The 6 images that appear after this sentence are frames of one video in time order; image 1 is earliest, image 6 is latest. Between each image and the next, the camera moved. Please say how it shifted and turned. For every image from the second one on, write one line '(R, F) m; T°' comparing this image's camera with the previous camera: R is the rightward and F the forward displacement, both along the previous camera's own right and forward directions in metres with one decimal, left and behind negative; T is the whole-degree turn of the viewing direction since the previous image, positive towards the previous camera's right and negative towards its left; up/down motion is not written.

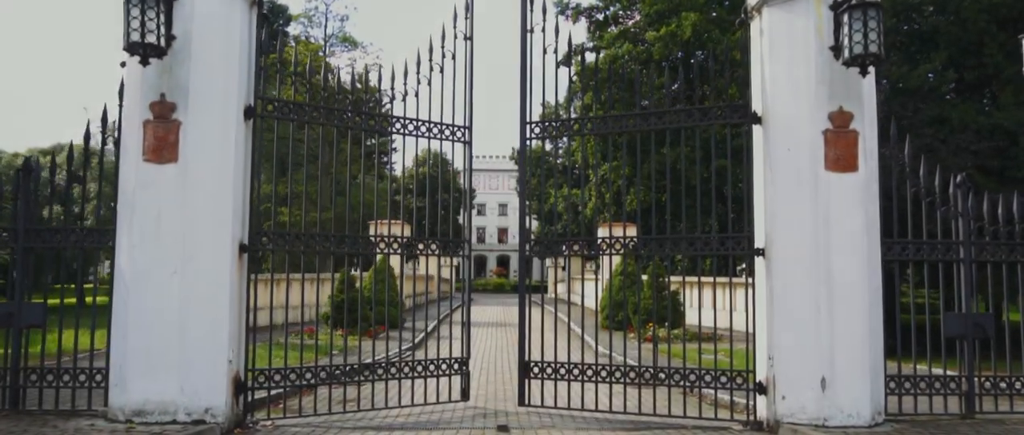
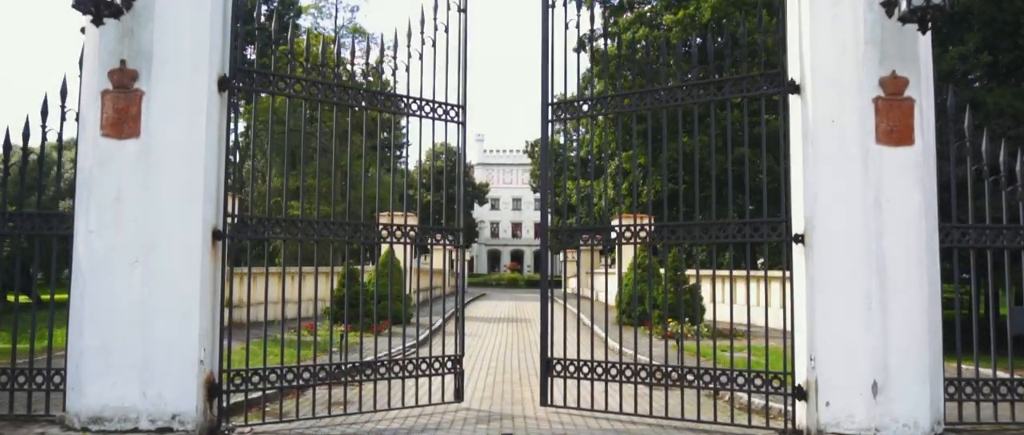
(+0.1, +0.7) m; -1°
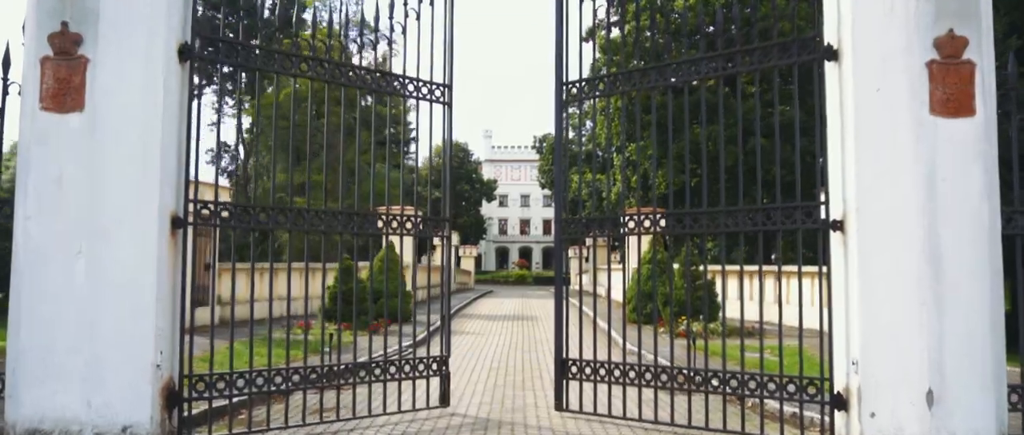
(+0.1, +0.6) m; -1°
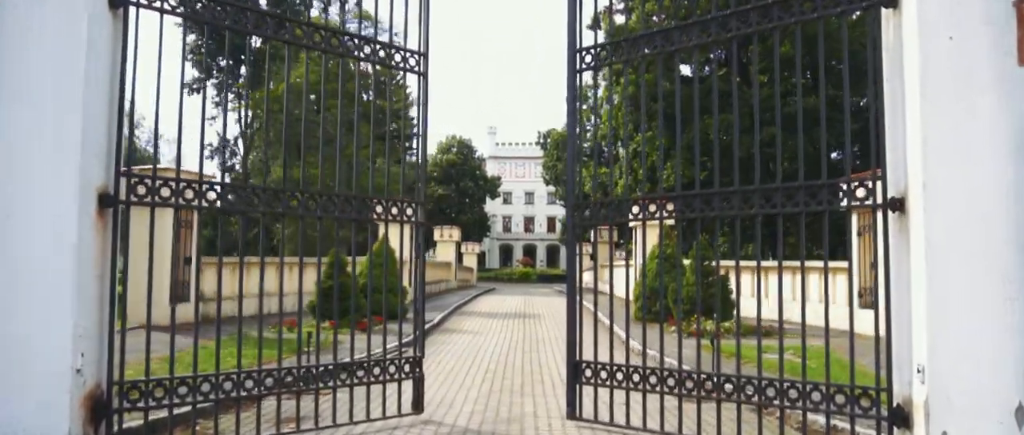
(+0.1, +0.8) m; 0°
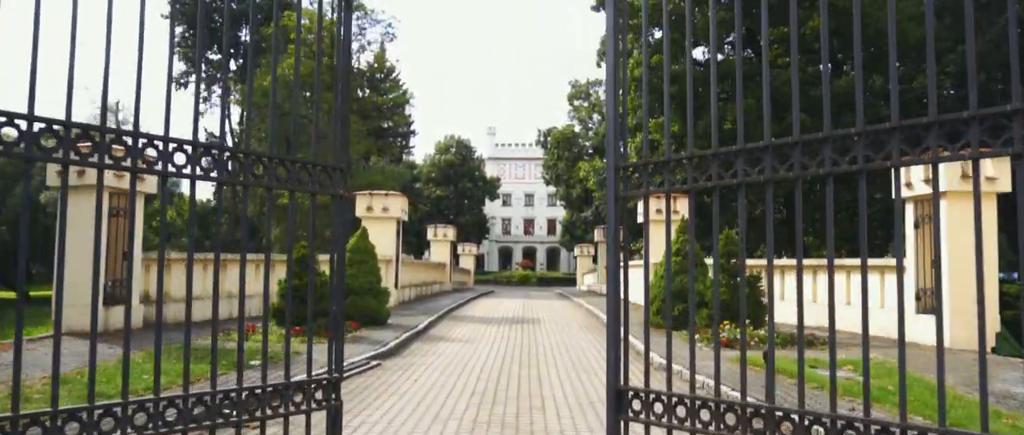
(0.0, +1.7) m; 0°
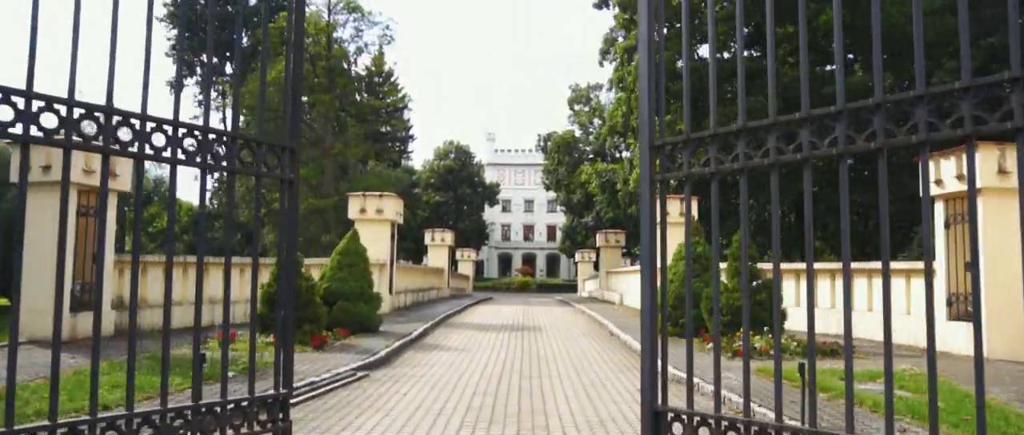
(0.0, +0.7) m; 0°
